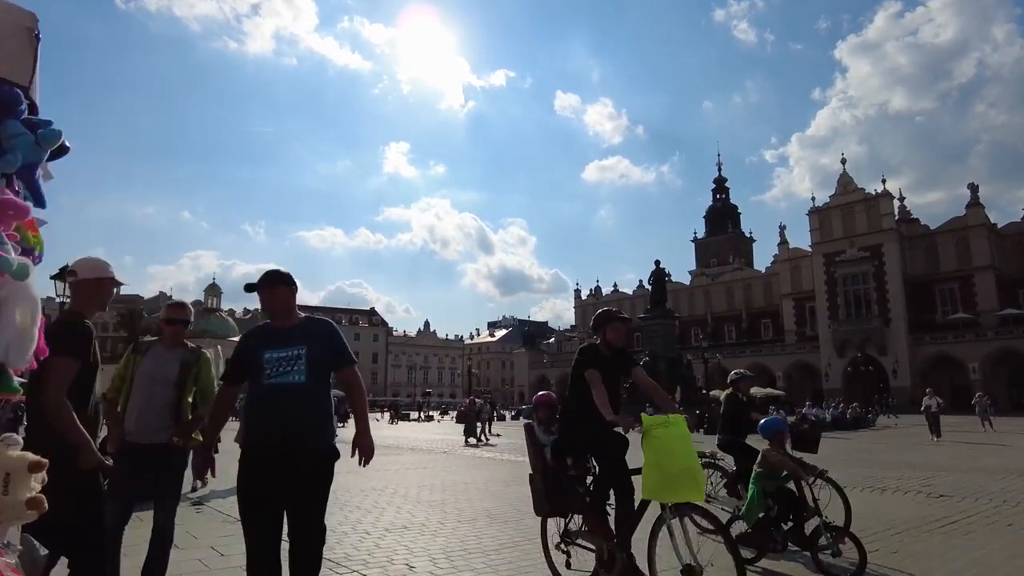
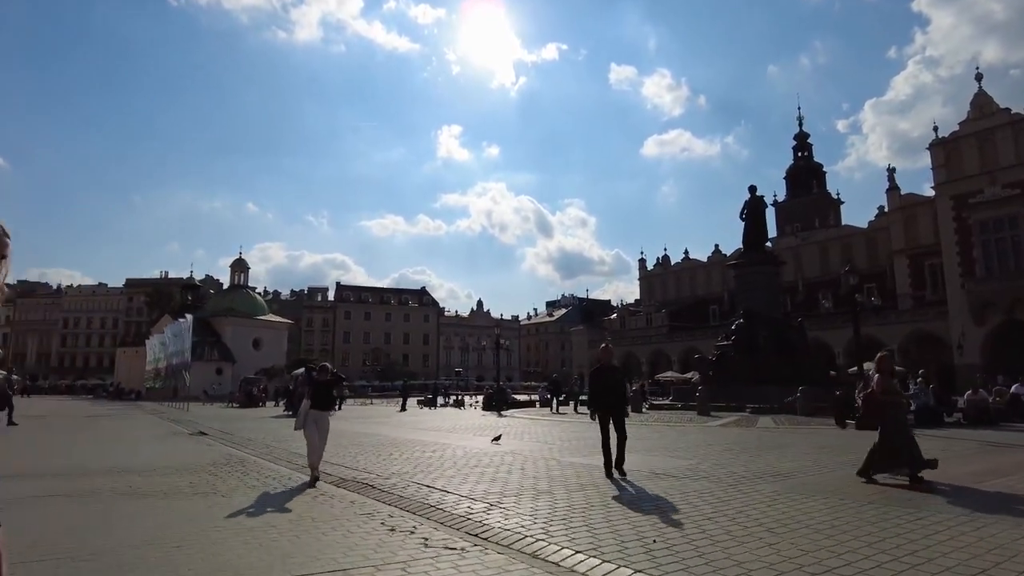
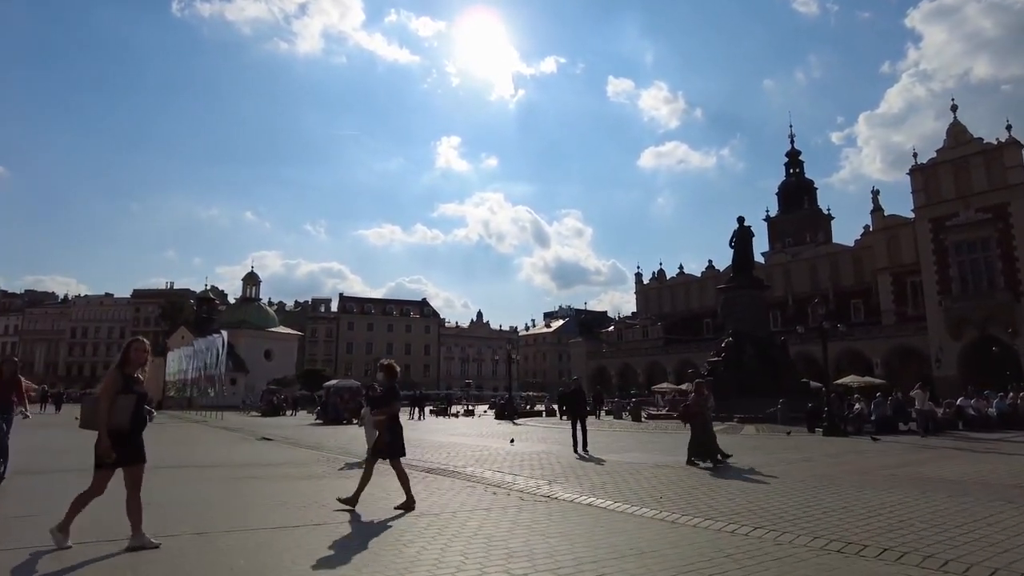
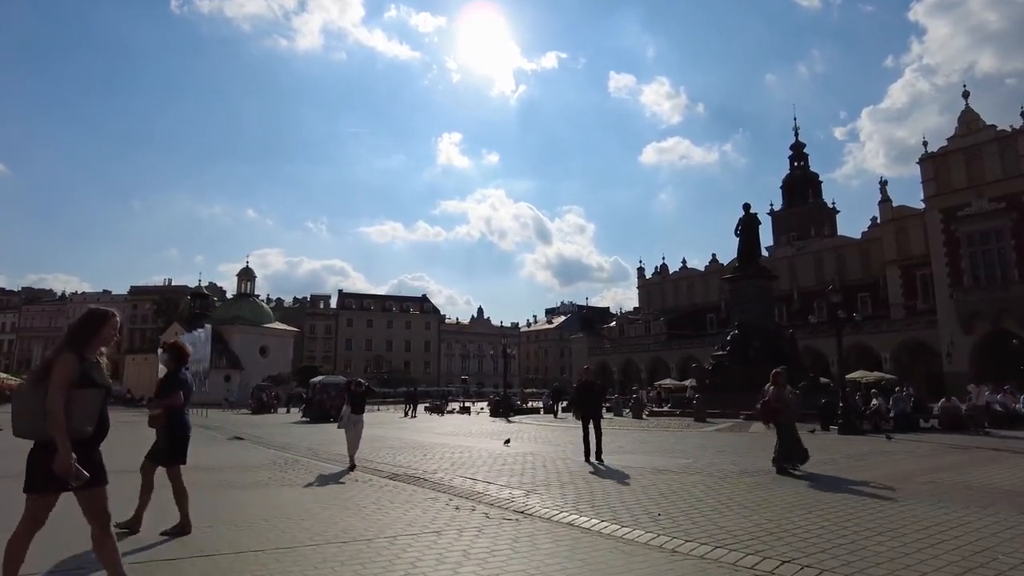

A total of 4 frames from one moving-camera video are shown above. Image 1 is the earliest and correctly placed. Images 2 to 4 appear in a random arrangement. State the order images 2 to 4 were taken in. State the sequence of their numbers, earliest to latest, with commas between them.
3, 4, 2
